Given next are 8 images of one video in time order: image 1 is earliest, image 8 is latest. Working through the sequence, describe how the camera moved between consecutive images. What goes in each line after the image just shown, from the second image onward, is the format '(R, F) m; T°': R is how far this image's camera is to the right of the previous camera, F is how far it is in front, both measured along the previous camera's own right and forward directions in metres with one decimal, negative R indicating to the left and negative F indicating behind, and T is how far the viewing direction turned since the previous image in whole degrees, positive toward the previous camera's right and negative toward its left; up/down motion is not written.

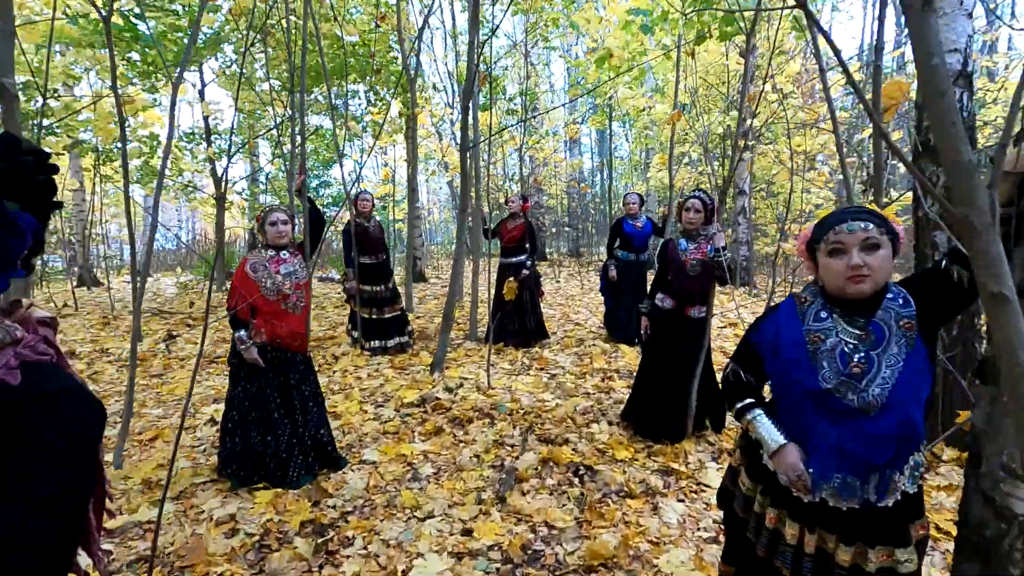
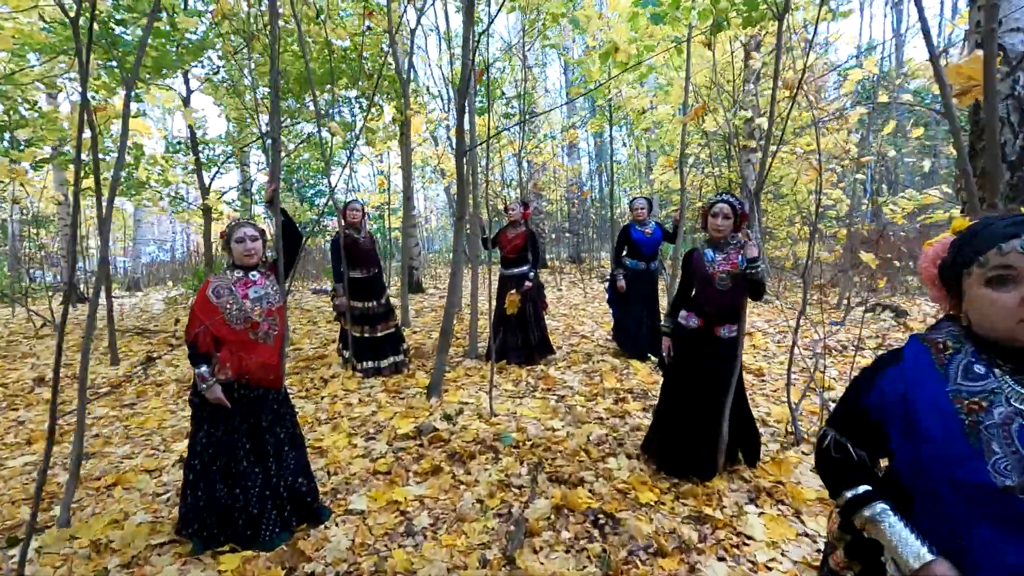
(0.0, +0.3) m; 0°
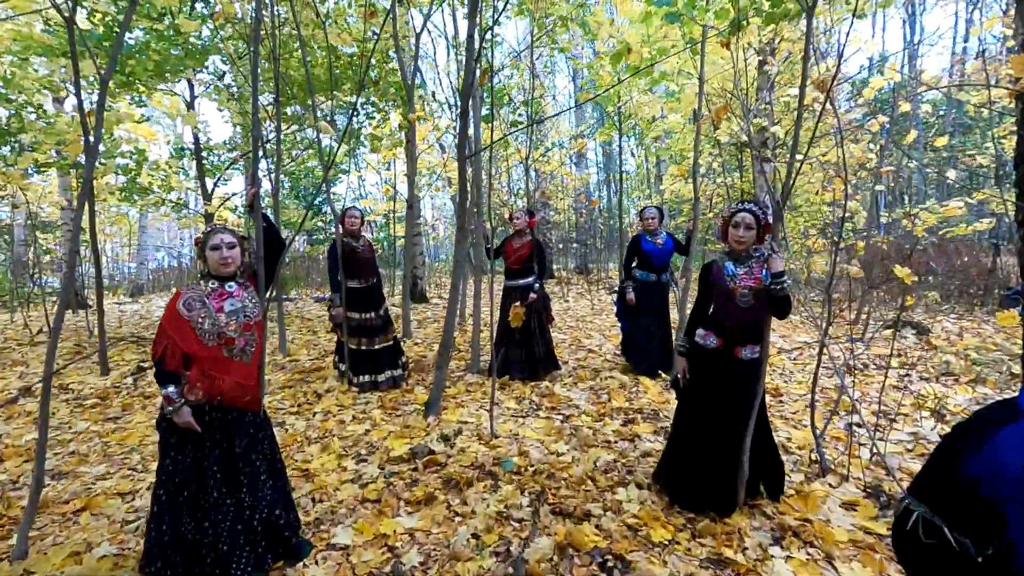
(0.0, +0.2) m; -1°
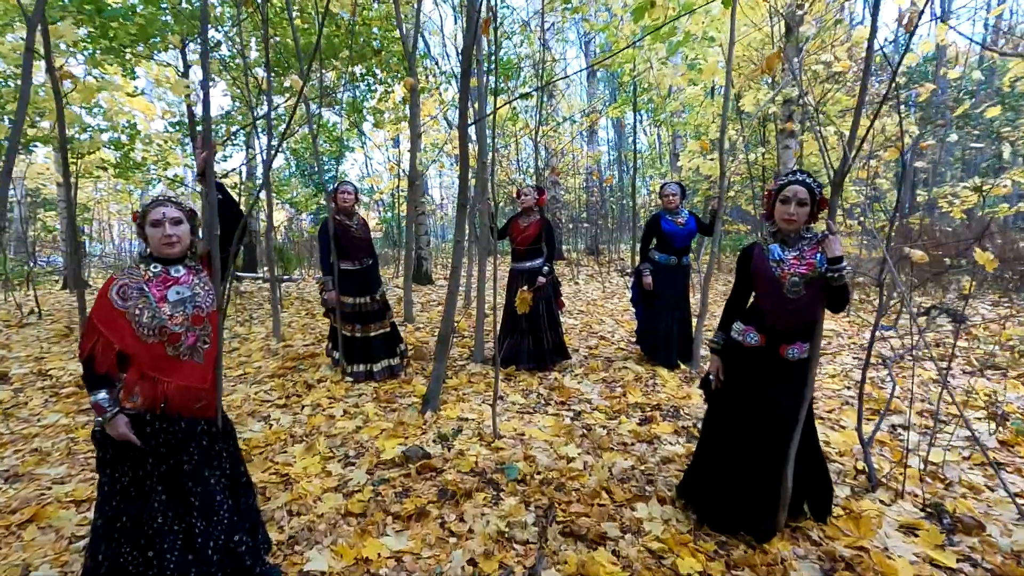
(0.0, +0.3) m; -1°
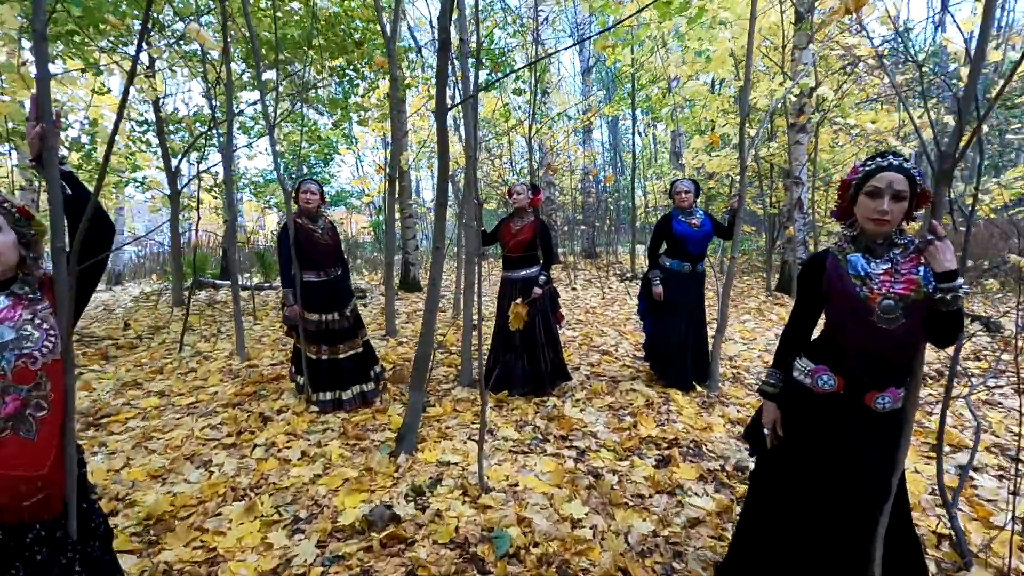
(0.0, +0.5) m; +1°
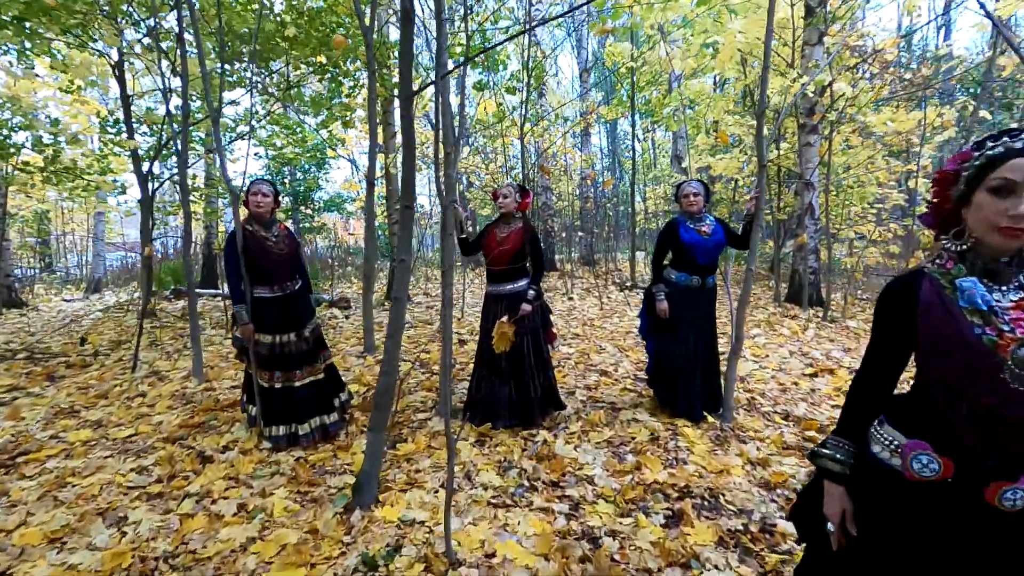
(+0.1, +0.5) m; 0°
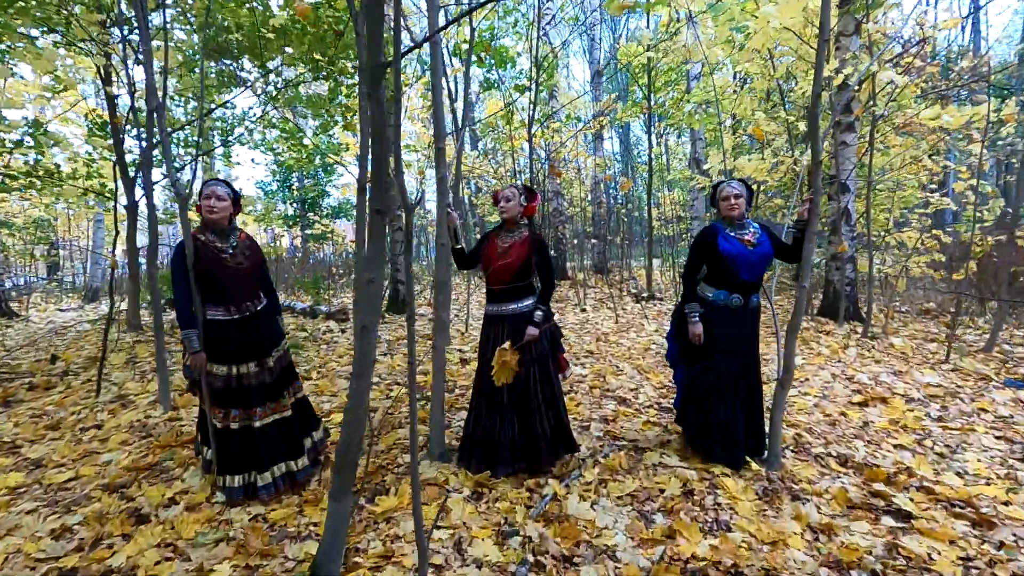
(0.0, +0.5) m; -1°
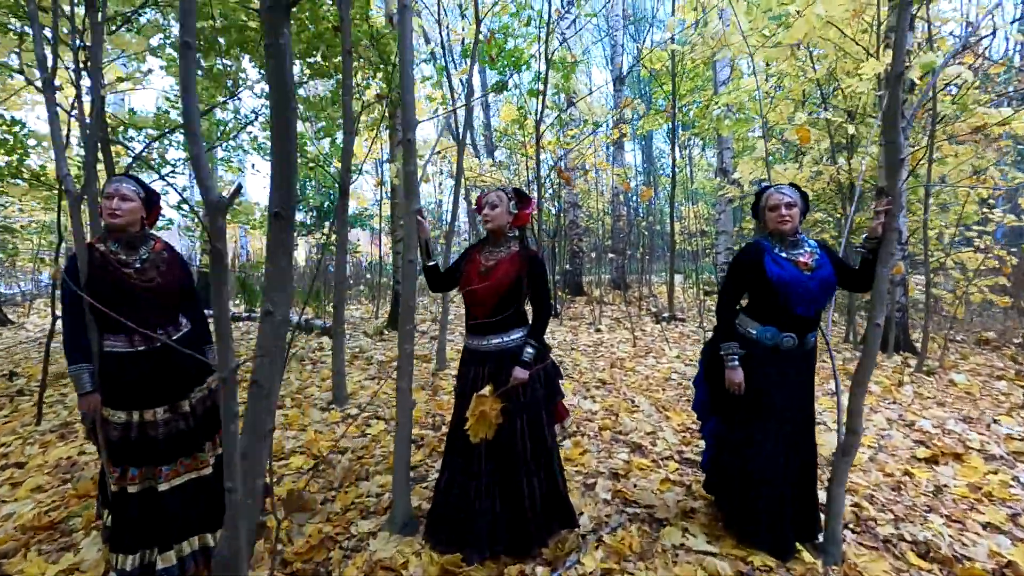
(+0.1, +0.6) m; -2°
